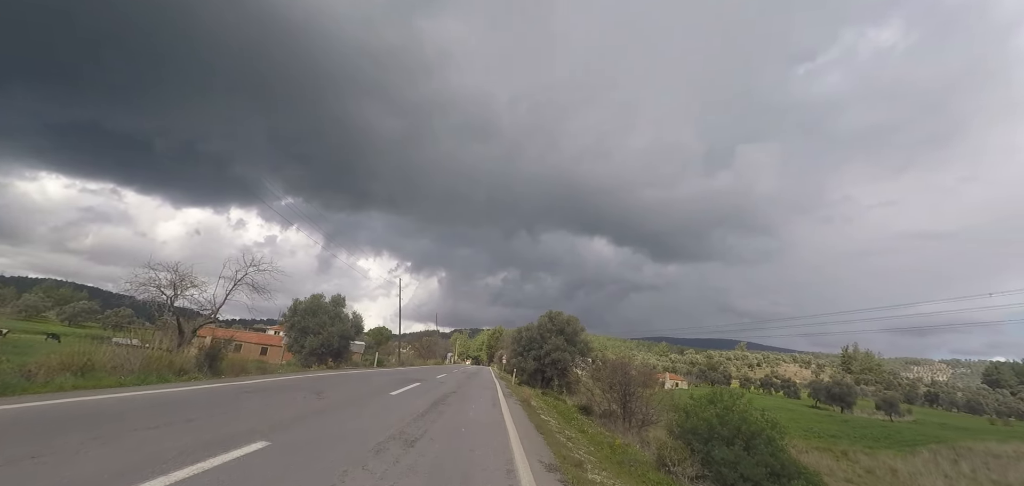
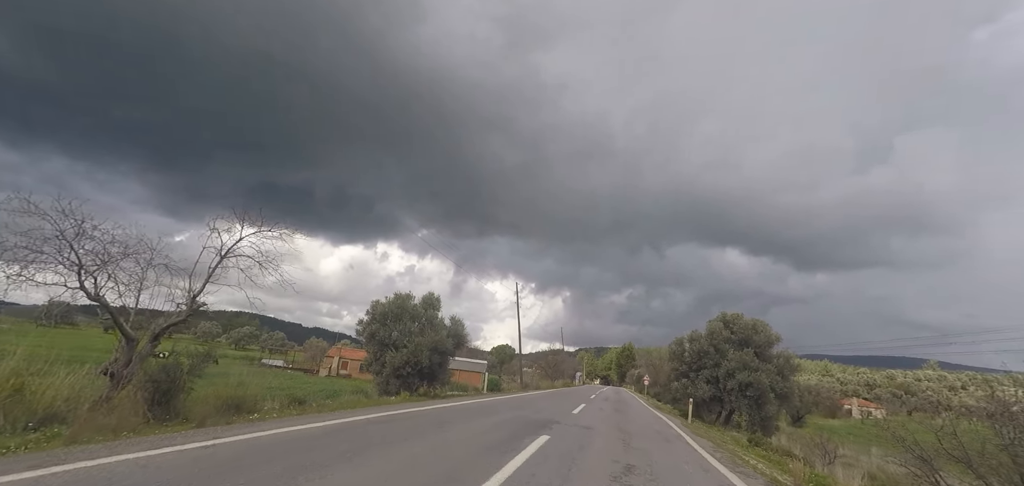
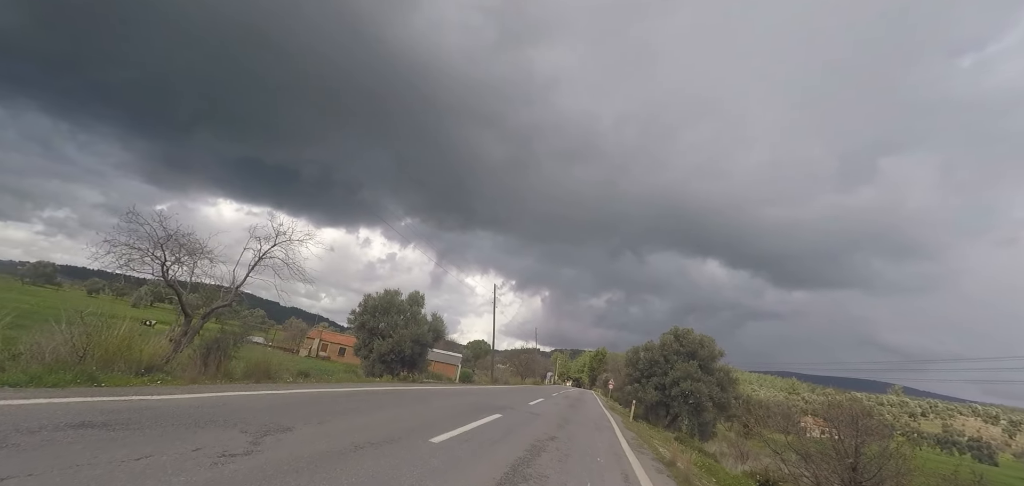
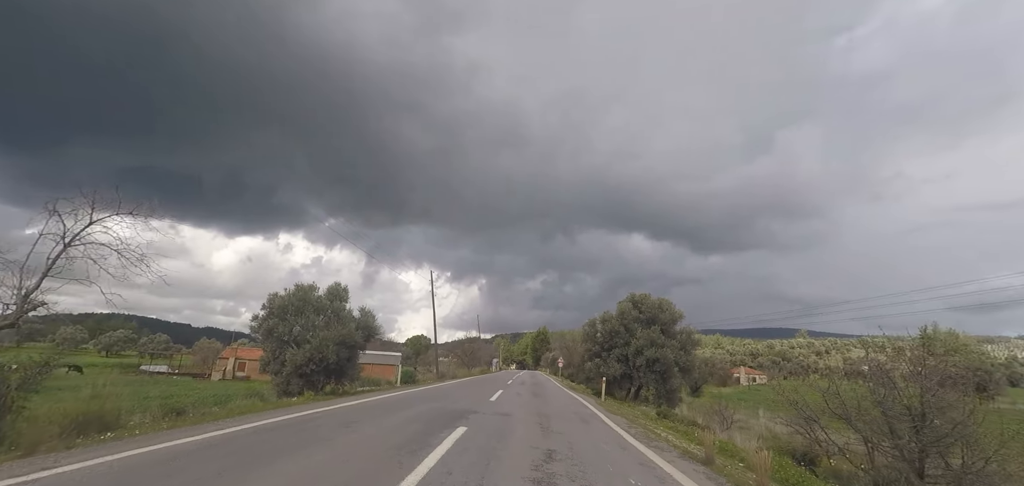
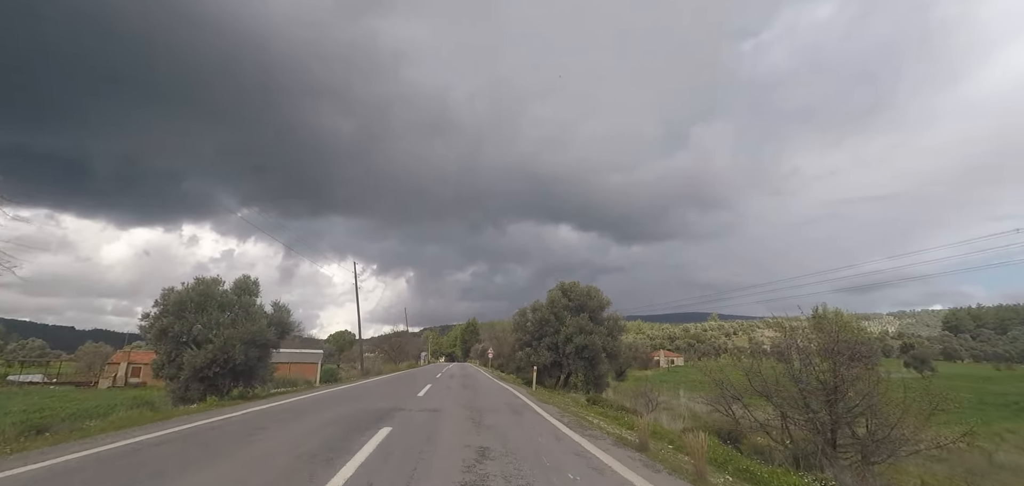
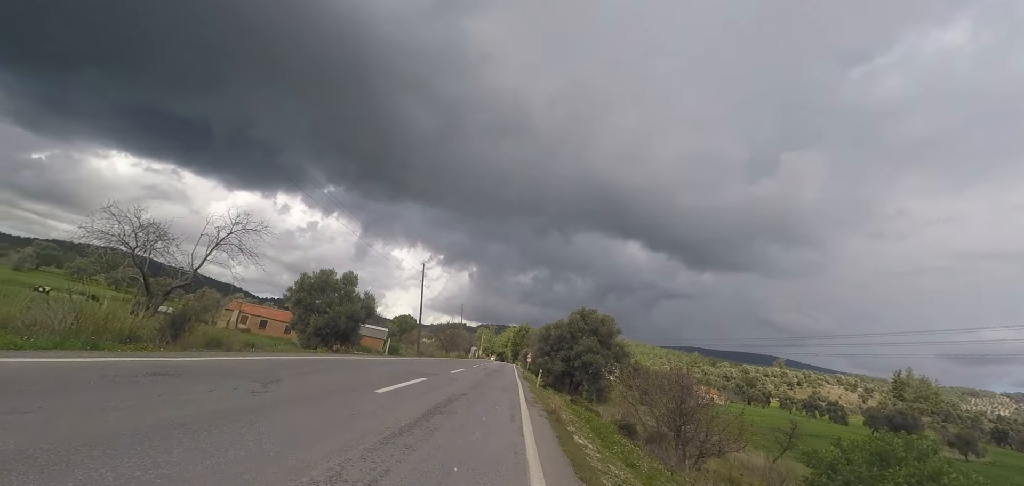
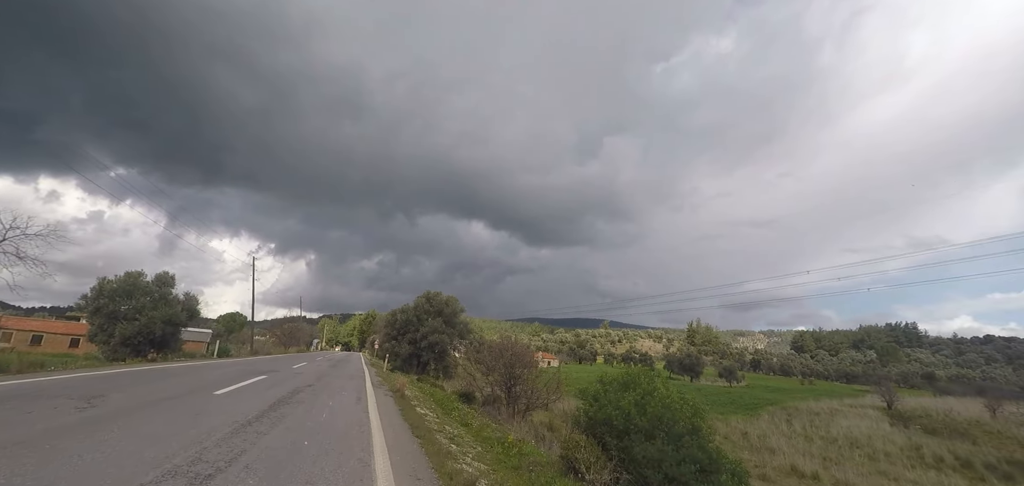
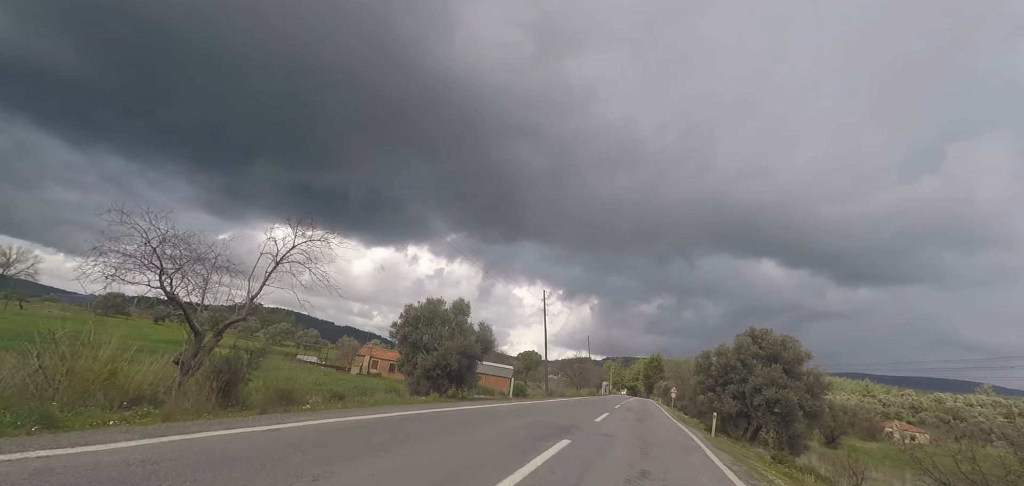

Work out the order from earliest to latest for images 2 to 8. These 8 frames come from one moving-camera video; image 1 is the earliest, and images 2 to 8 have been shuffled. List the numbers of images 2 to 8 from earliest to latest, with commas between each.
7, 6, 3, 8, 2, 4, 5
